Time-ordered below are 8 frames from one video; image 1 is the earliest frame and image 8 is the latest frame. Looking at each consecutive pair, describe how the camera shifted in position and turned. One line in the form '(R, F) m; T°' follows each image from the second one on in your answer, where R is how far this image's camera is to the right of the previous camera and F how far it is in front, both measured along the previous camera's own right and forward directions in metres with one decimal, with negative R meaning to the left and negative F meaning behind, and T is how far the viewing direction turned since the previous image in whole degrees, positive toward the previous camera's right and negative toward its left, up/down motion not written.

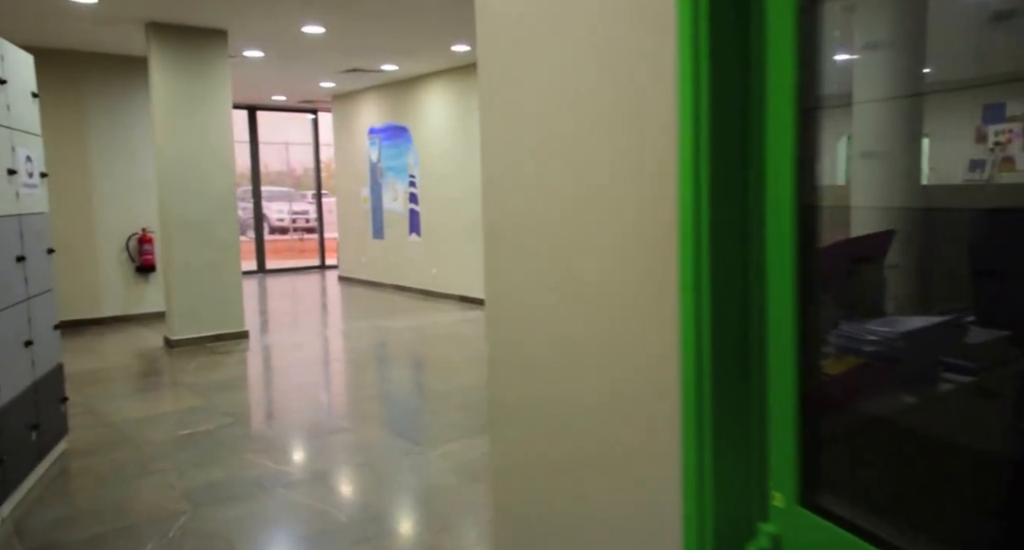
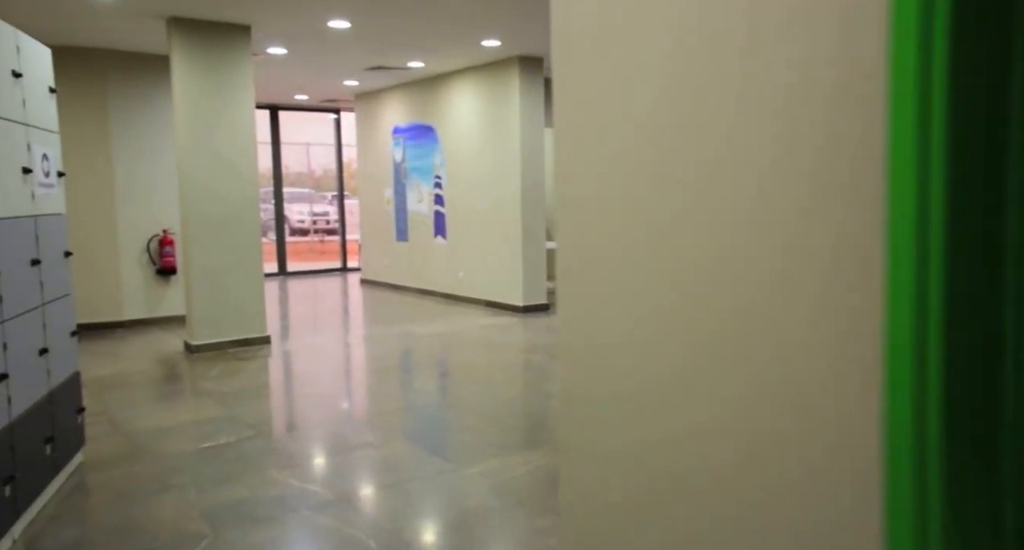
(-0.1, +0.2) m; -1°
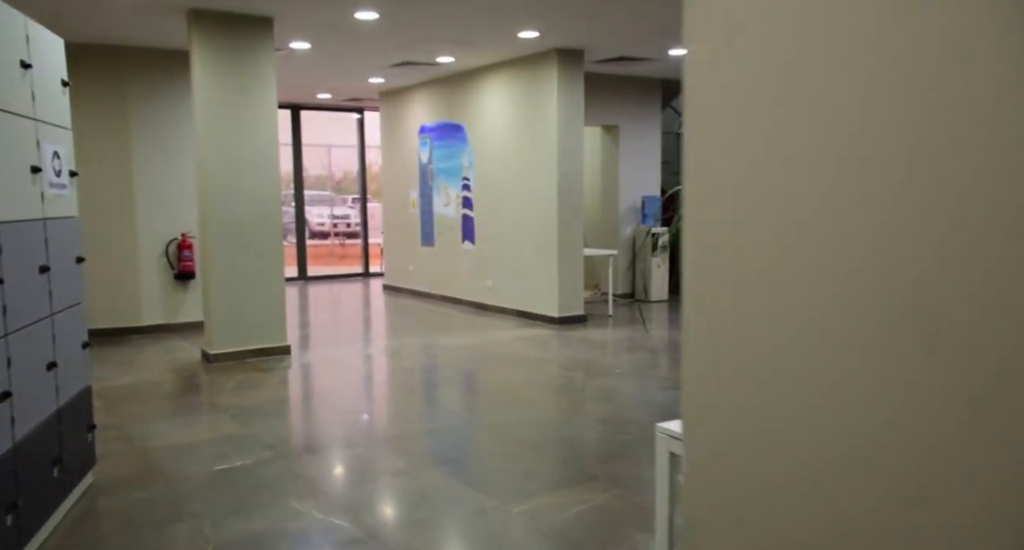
(-0.2, +0.4) m; -1°
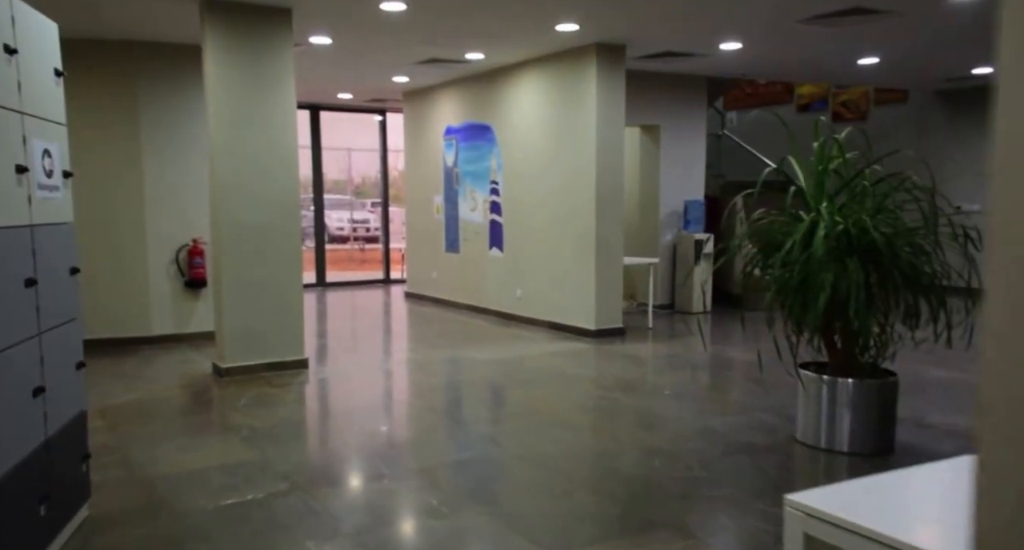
(-0.1, +0.5) m; -1°
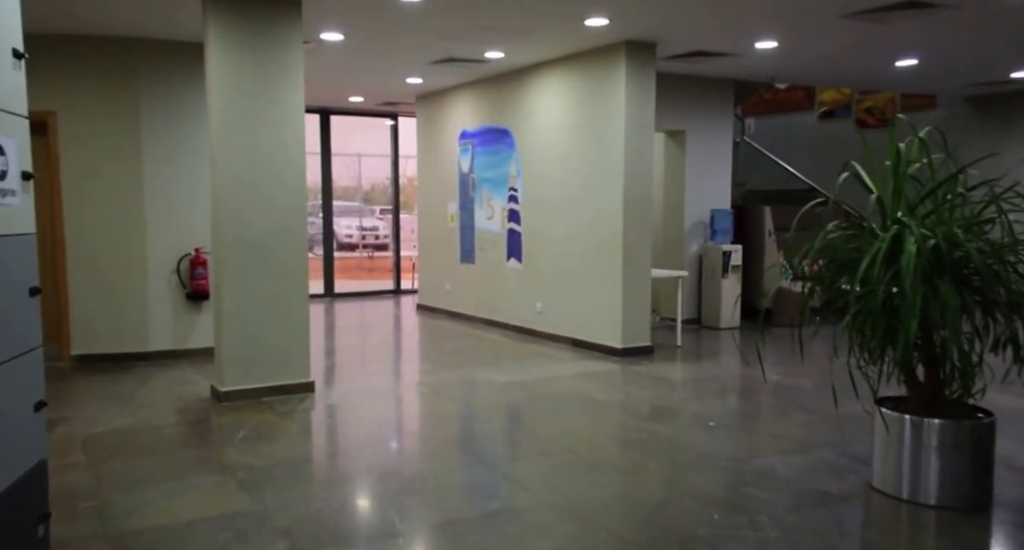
(-0.1, +0.5) m; -1°
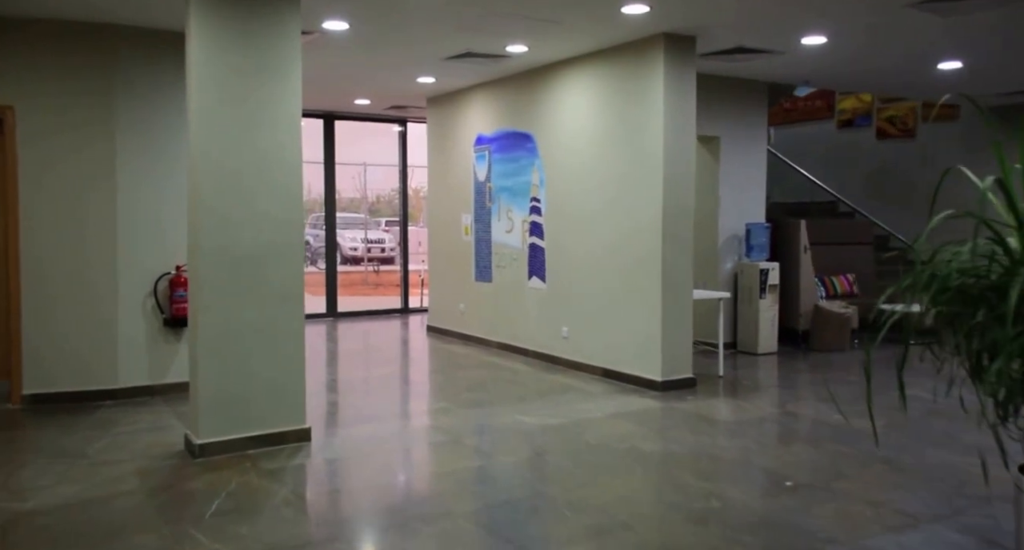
(-0.2, +0.9) m; 0°
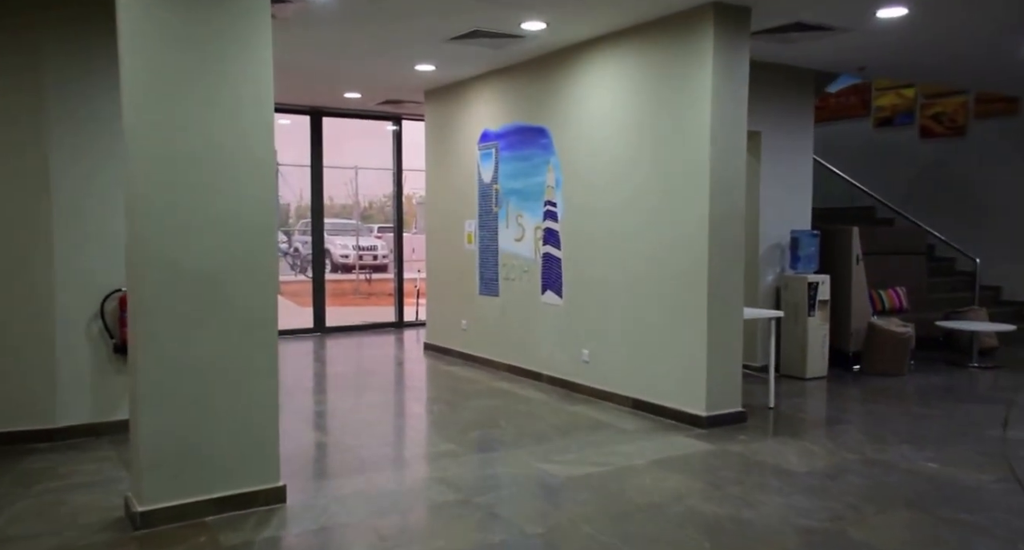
(-0.2, +1.0) m; +1°
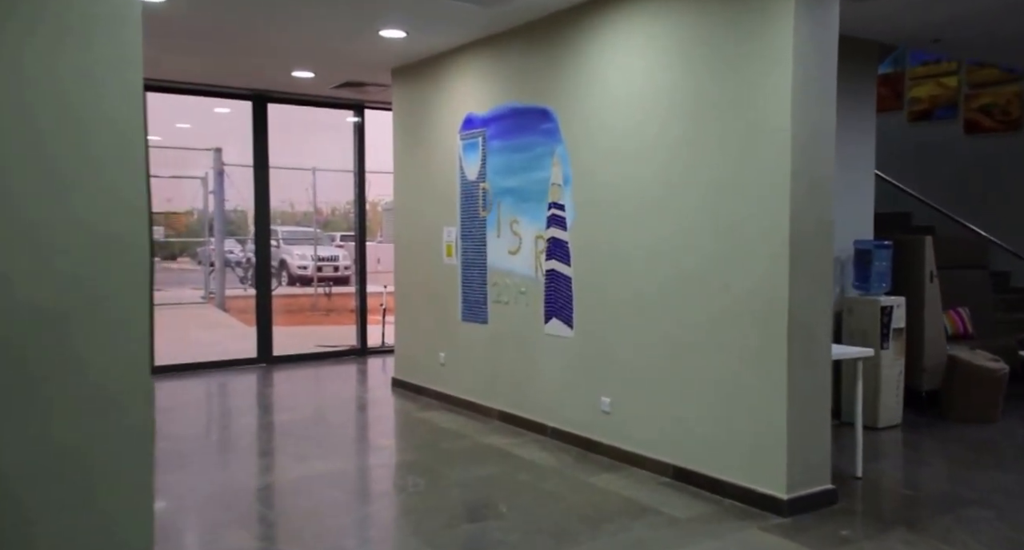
(-0.2, +1.6) m; +2°
